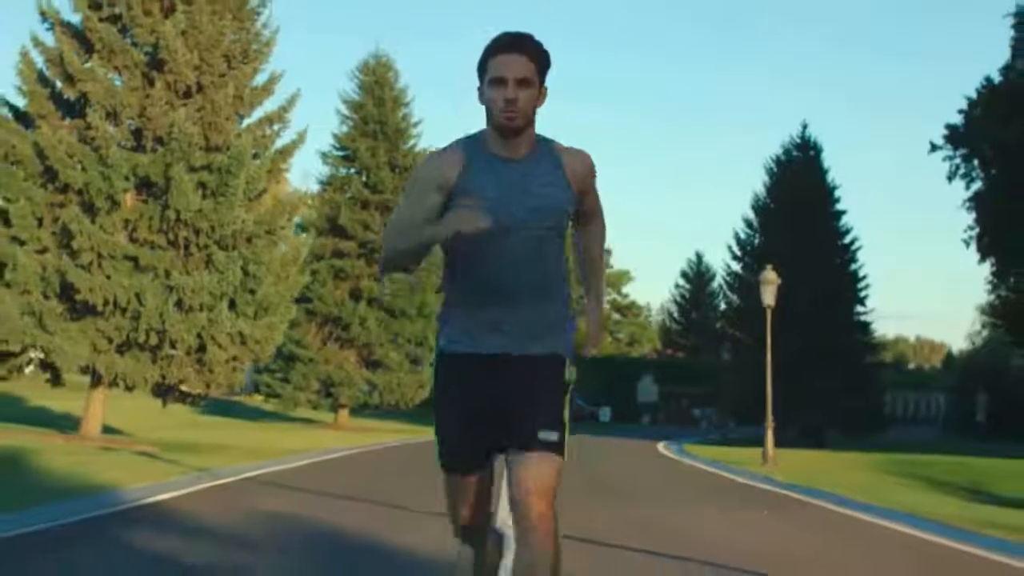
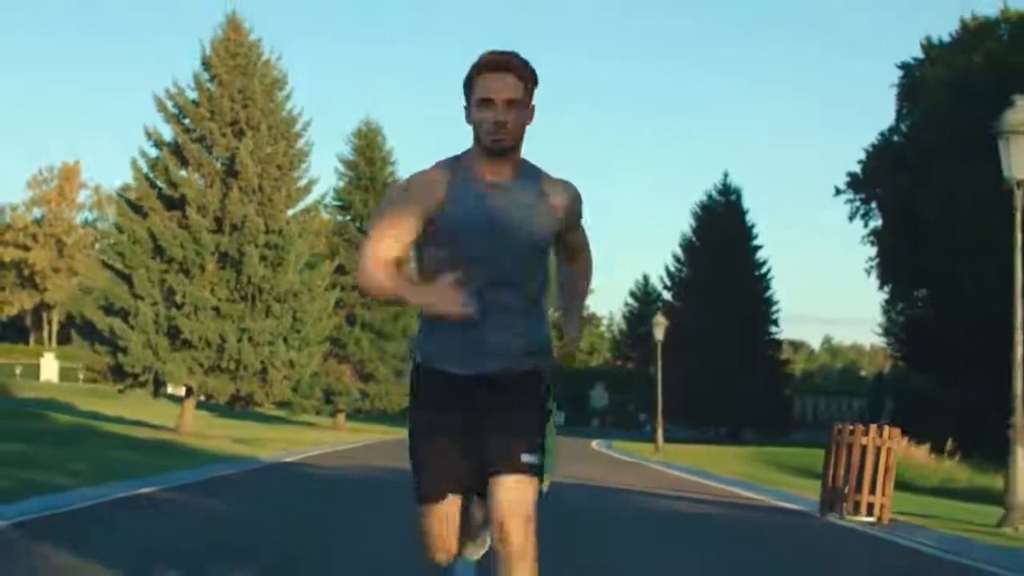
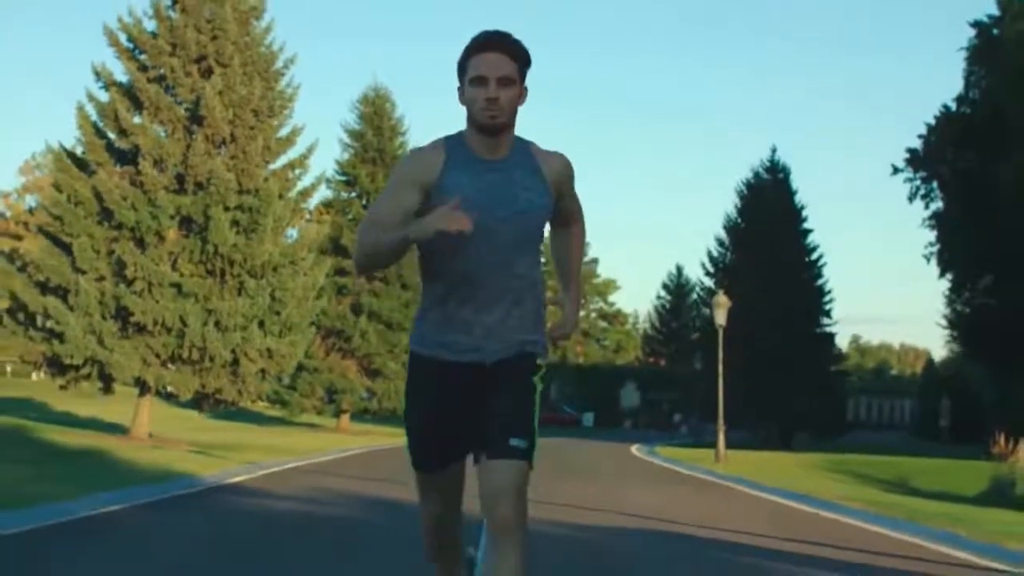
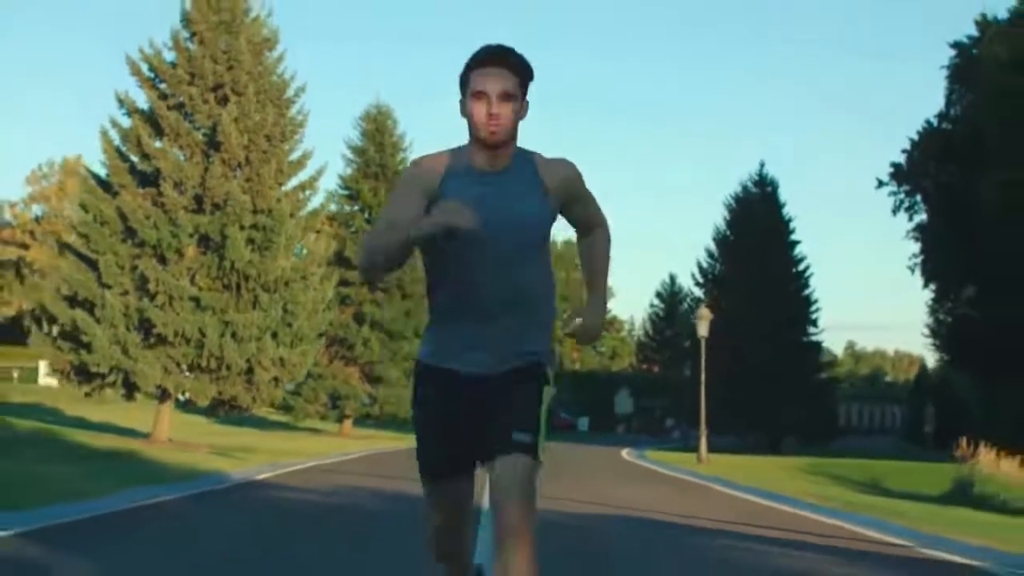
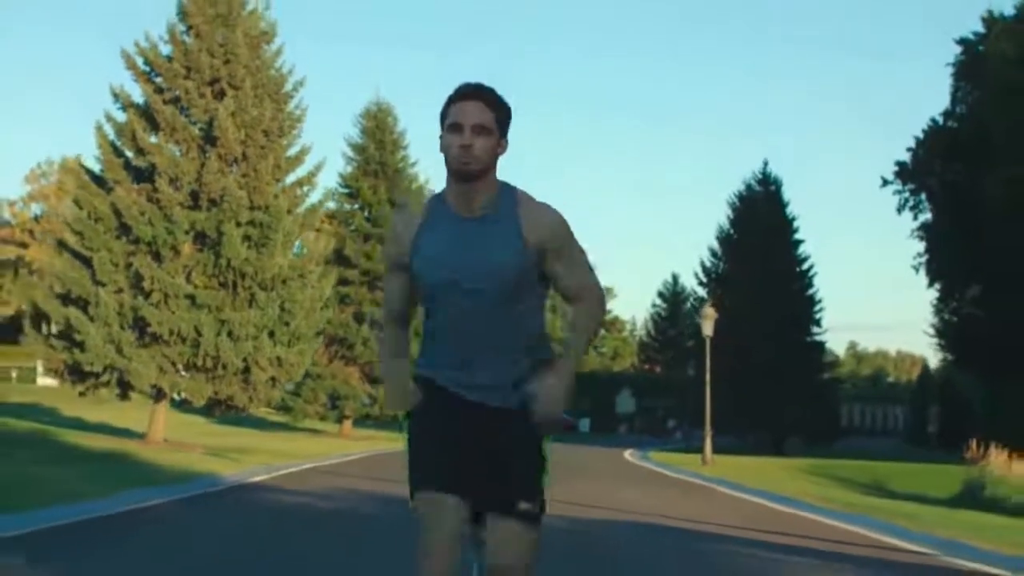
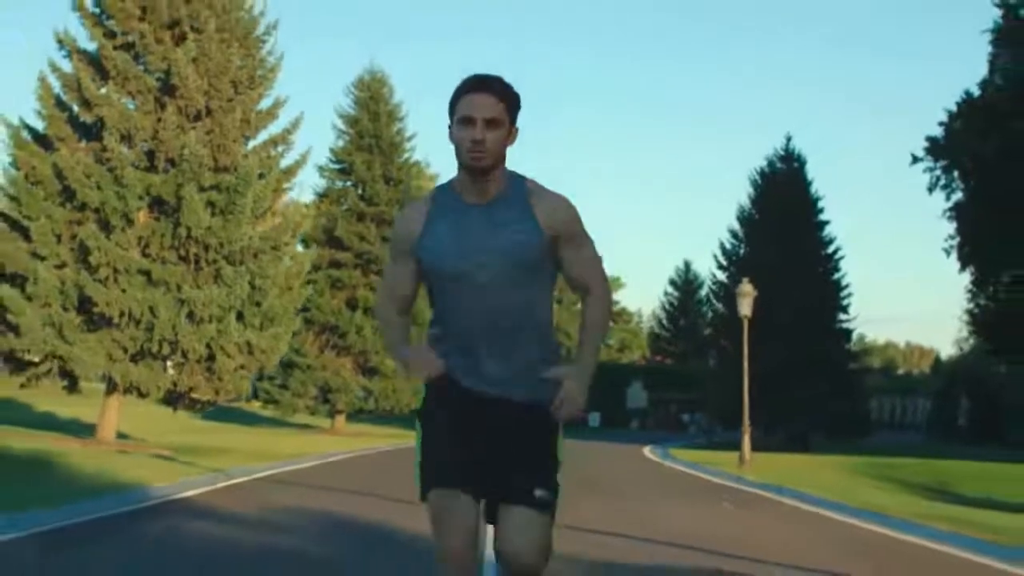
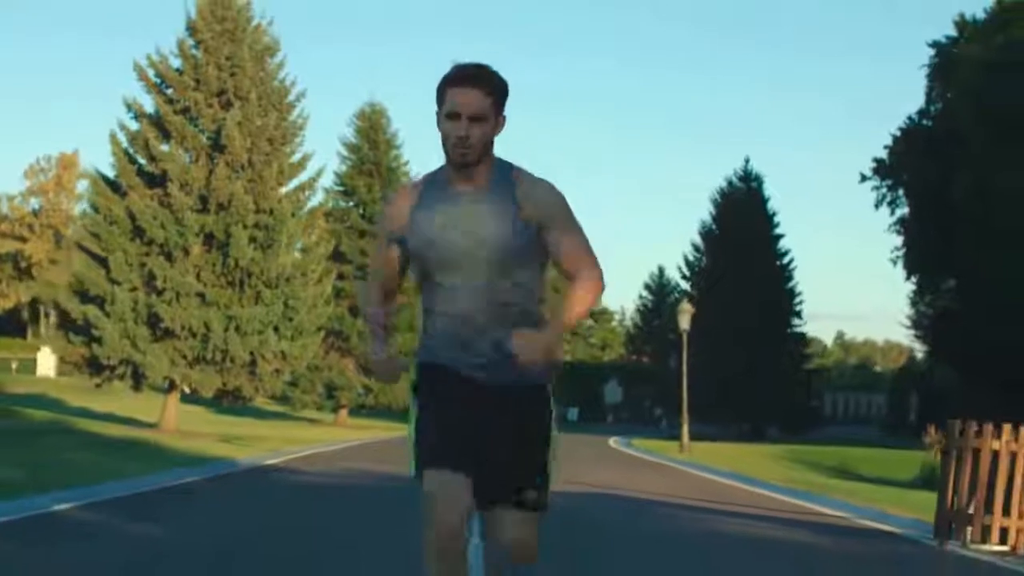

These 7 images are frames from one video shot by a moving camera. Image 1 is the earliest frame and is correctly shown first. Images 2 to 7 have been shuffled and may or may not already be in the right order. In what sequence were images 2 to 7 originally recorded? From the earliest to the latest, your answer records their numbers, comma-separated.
6, 3, 5, 4, 7, 2
